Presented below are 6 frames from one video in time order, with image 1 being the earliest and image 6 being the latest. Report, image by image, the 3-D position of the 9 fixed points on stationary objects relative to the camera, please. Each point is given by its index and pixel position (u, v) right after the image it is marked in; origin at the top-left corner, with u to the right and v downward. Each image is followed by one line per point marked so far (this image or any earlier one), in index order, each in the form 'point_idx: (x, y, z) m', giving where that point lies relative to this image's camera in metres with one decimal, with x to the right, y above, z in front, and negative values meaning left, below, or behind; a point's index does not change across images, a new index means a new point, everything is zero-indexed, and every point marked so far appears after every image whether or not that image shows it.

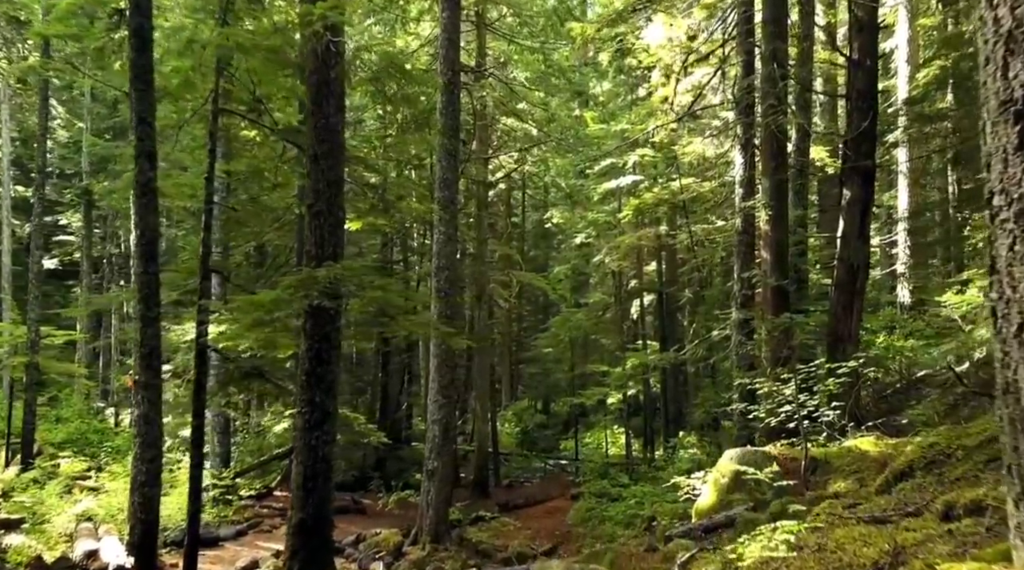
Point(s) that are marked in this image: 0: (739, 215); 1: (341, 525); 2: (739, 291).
0: (+3.6, +1.1, +15.4) m
1: (-3.4, -4.8, +19.4) m
2: (+3.6, -0.1, +15.3) m
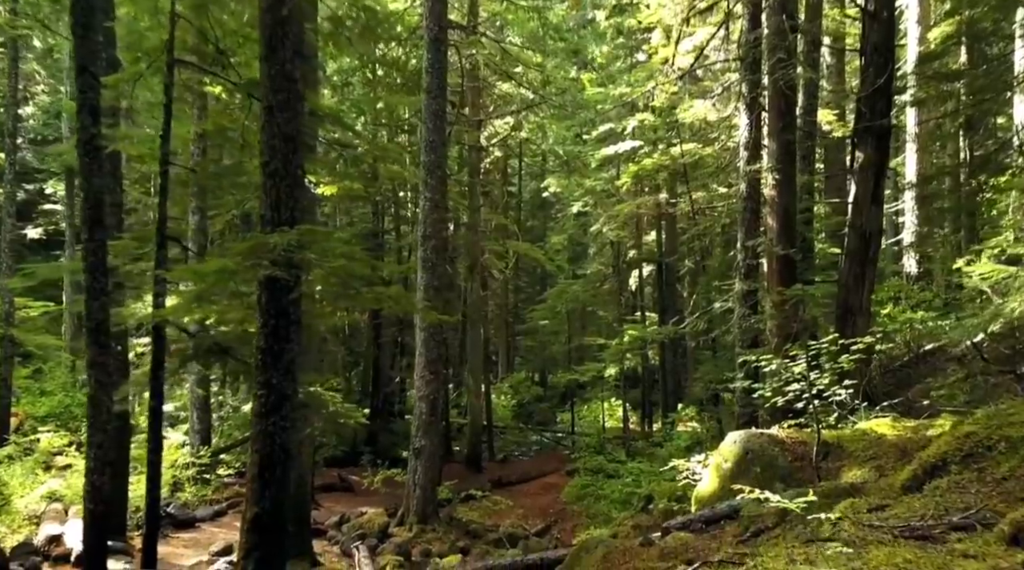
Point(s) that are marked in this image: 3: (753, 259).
0: (+3.4, +1.6, +14.5) m
1: (-3.6, -4.2, +18.7) m
2: (+3.4, +0.4, +14.4) m
3: (+3.6, +0.4, +14.4) m
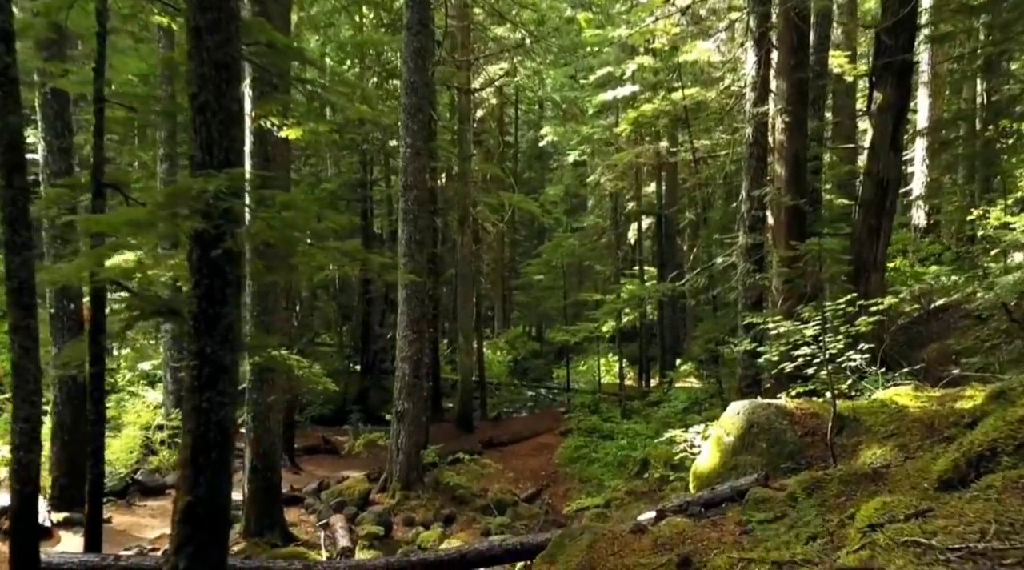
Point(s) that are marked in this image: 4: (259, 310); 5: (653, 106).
0: (+3.3, +2.2, +13.4) m
1: (-3.8, -3.4, +17.8) m
2: (+3.2, +1.0, +13.4) m
3: (+3.4, +1.0, +13.3) m
4: (-3.1, -0.3, +11.8) m
5: (+2.8, +3.5, +19.1) m
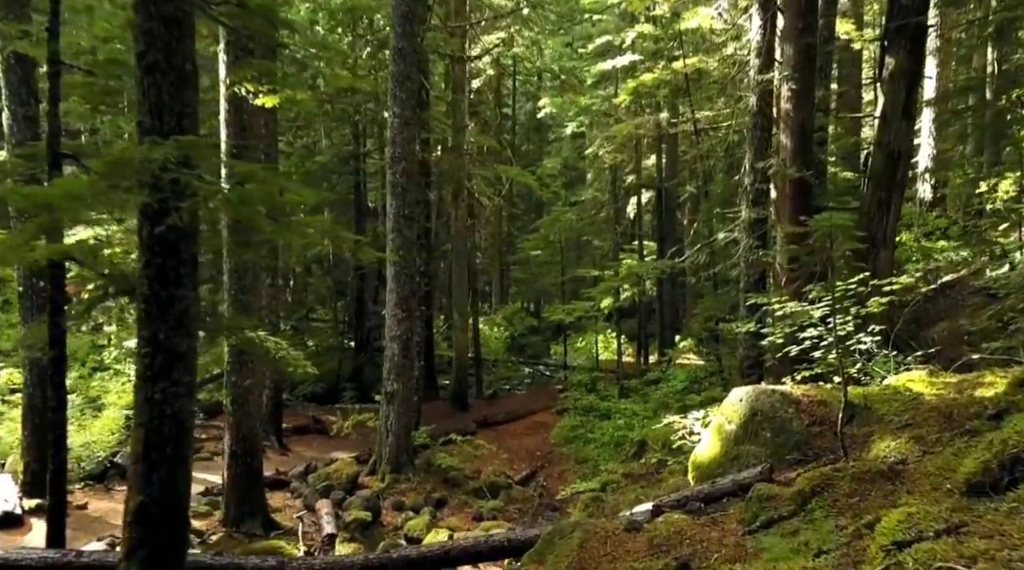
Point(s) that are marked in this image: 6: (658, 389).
0: (+3.2, +2.5, +12.7) m
1: (-3.9, -2.9, +17.3) m
2: (+3.1, +1.3, +12.8) m
3: (+3.3, +1.3, +12.7) m
4: (-3.2, 0.0, +11.3) m
5: (+2.7, +4.0, +18.5) m
6: (+2.9, -2.1, +19.5) m
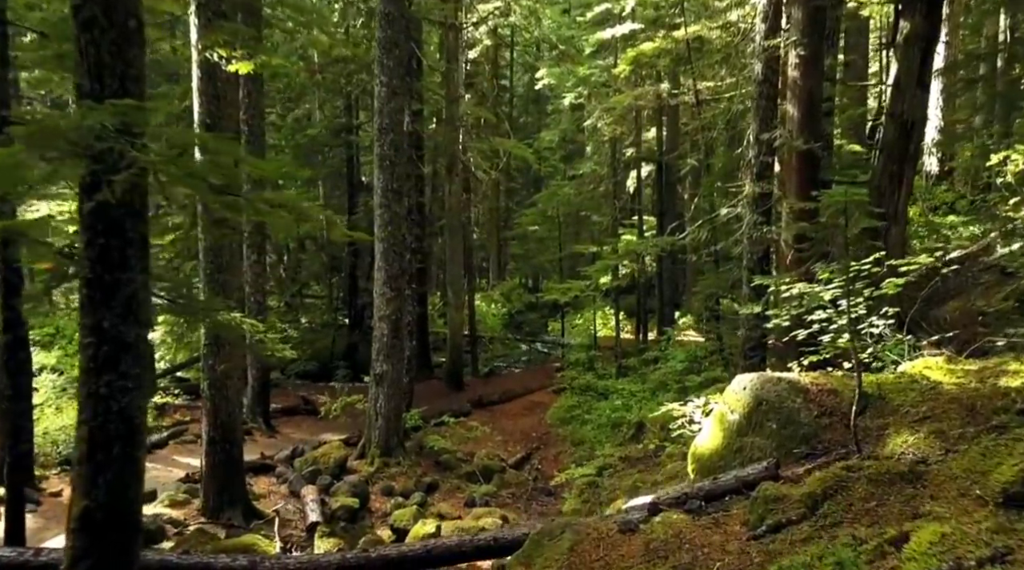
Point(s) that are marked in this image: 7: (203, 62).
0: (+3.1, +2.8, +12.1) m
1: (-4.0, -2.5, +16.8) m
2: (+3.0, +1.6, +12.1) m
3: (+3.2, +1.6, +12.1) m
4: (-3.3, +0.2, +10.7) m
5: (+2.6, +4.4, +17.8) m
6: (+2.8, -1.6, +18.9) m
7: (-3.1, +2.3, +9.9) m
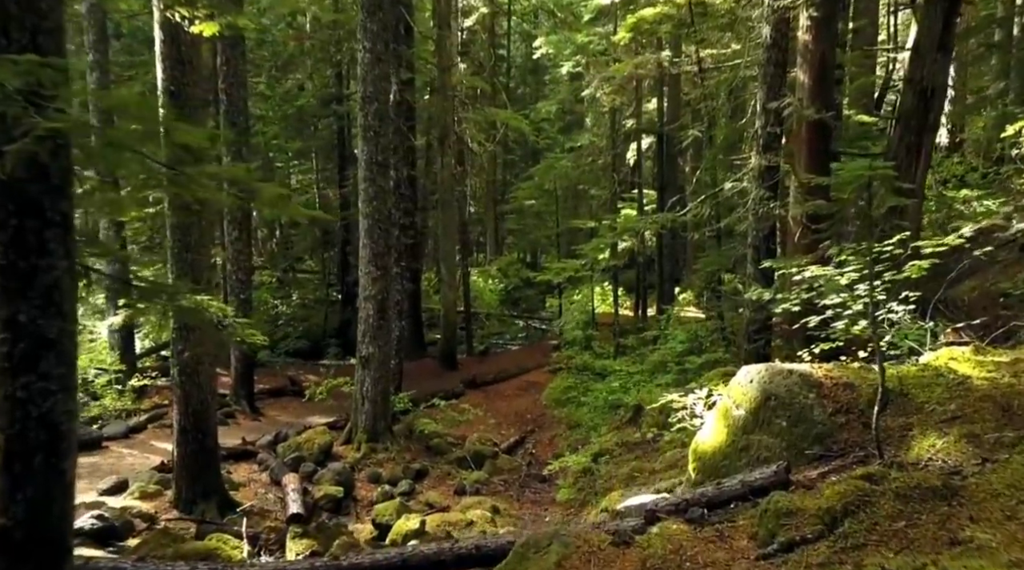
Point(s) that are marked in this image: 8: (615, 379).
0: (+2.9, +3.0, +11.3) m
1: (-4.1, -2.2, +16.2) m
2: (+2.9, +1.8, +11.4) m
3: (+3.1, +1.8, +11.4) m
4: (-3.4, +0.4, +10.0) m
5: (+2.5, +4.8, +16.9) m
6: (+2.7, -1.2, +18.3) m
7: (-3.2, +2.4, +9.1) m
8: (+1.9, -1.7, +17.2) m
